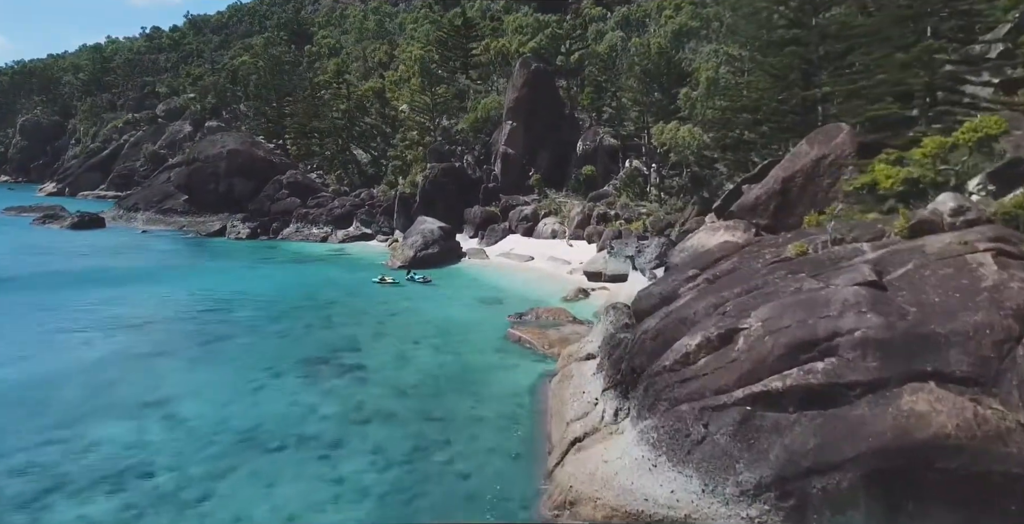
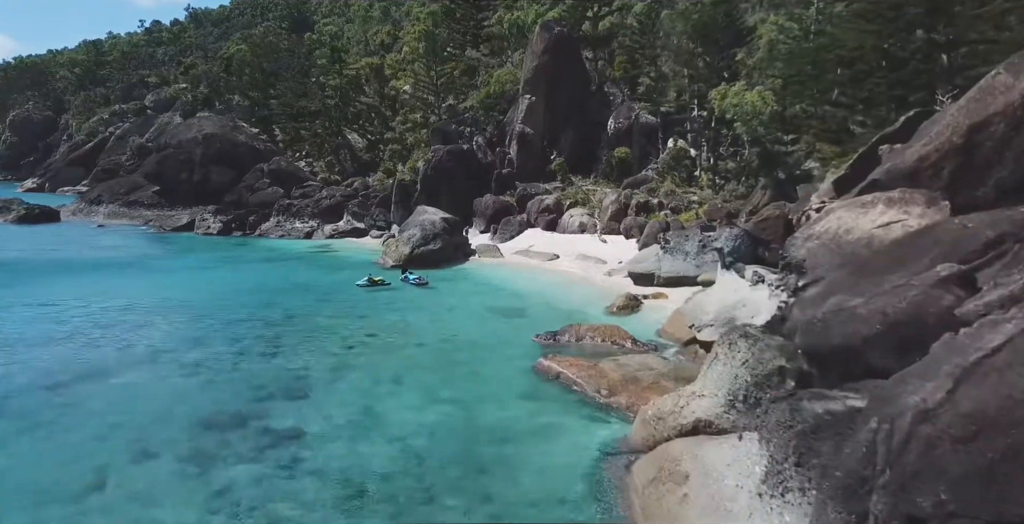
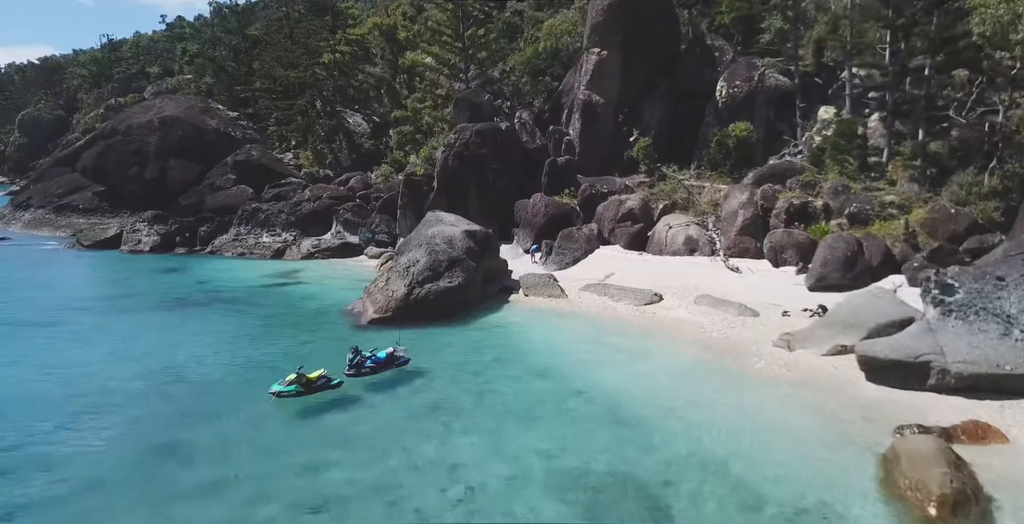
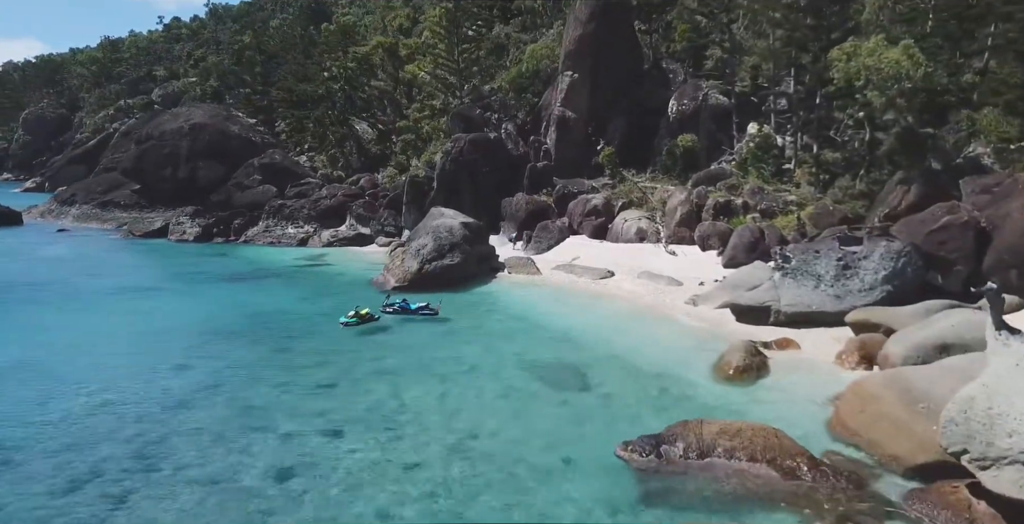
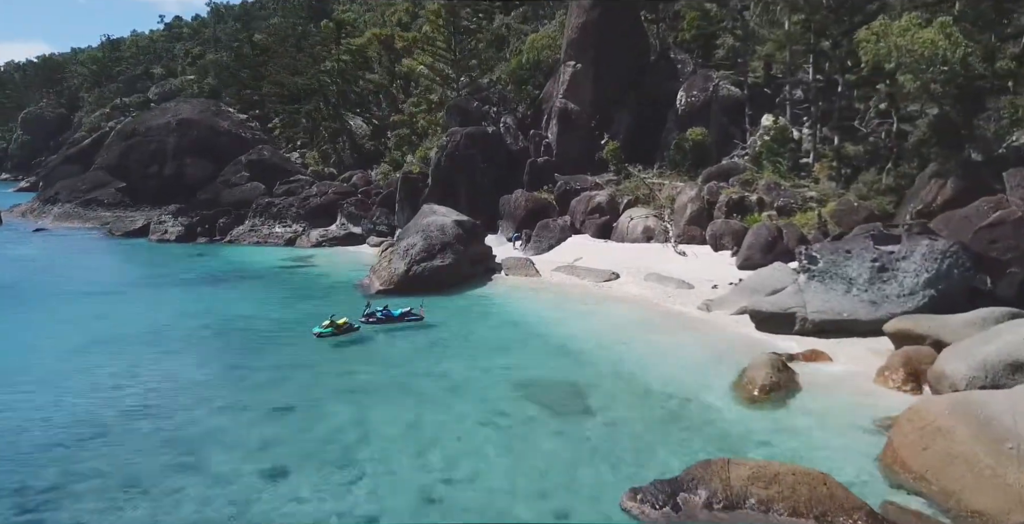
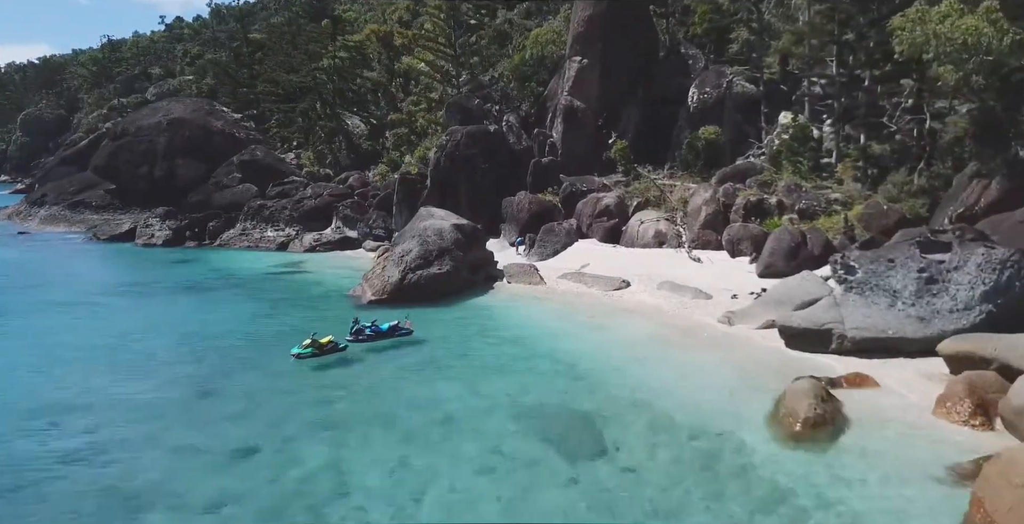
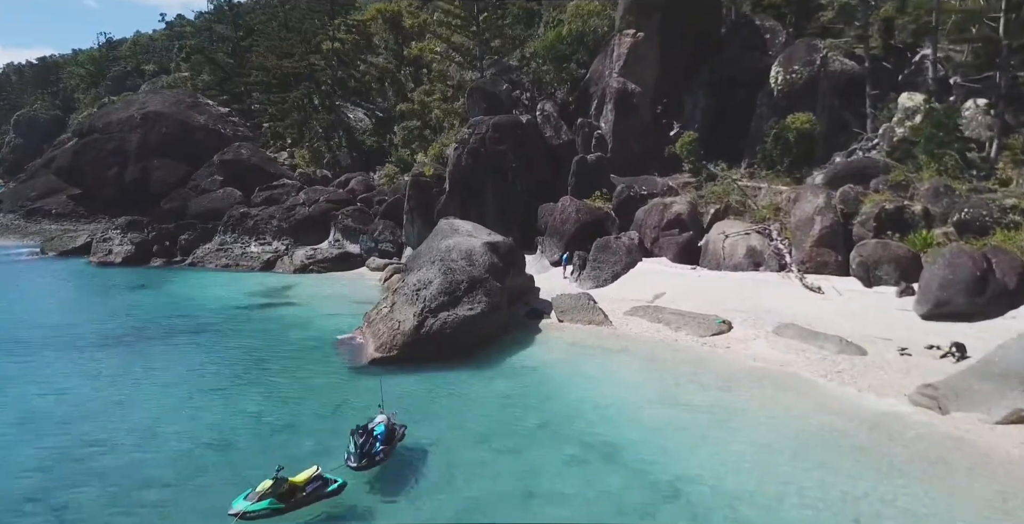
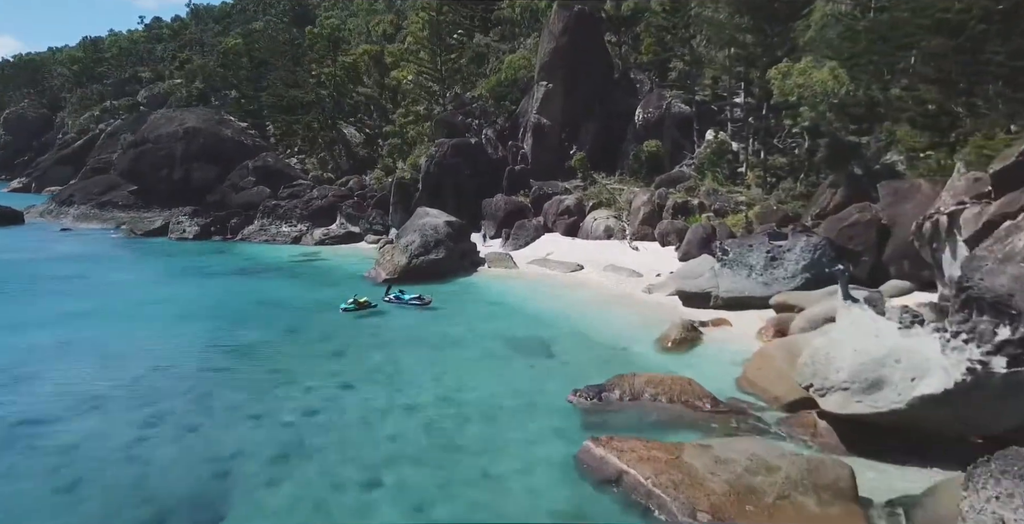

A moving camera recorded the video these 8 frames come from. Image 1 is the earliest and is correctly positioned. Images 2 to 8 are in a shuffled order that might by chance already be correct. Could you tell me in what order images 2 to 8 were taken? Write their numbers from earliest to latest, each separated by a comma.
2, 8, 4, 5, 6, 3, 7
